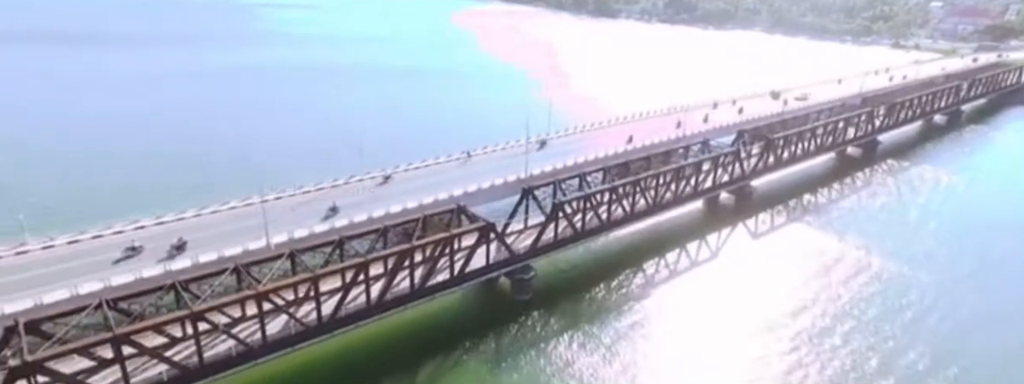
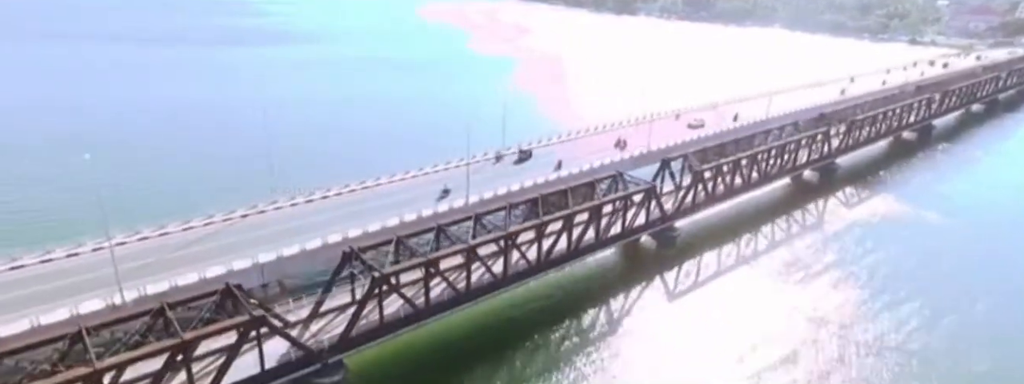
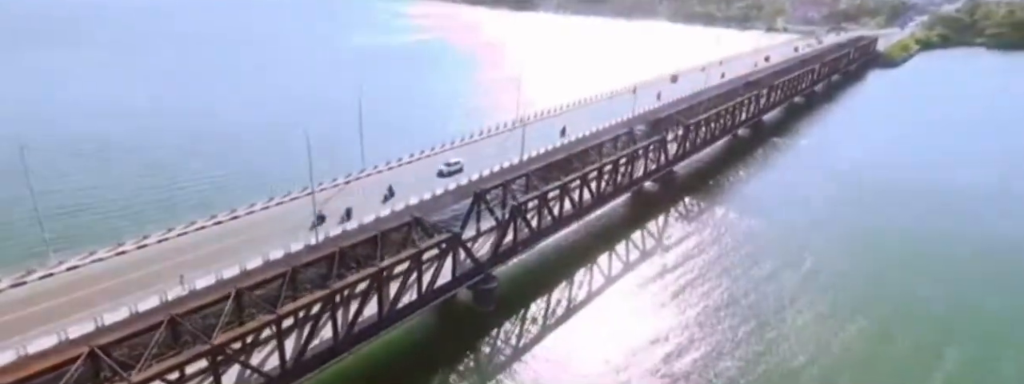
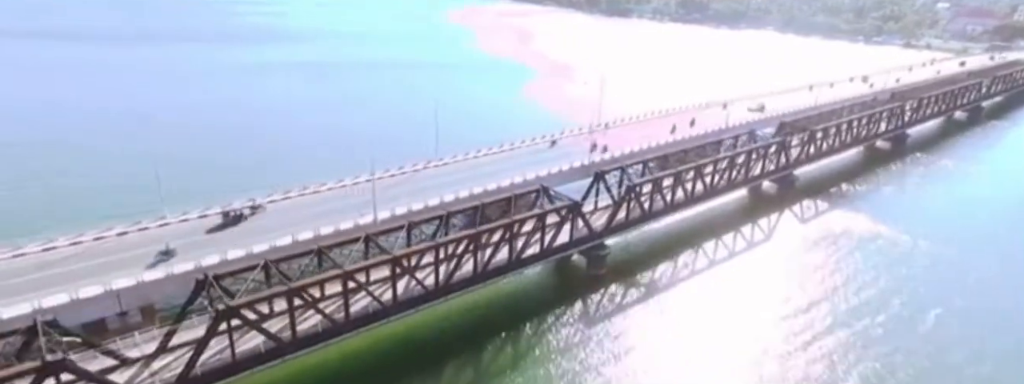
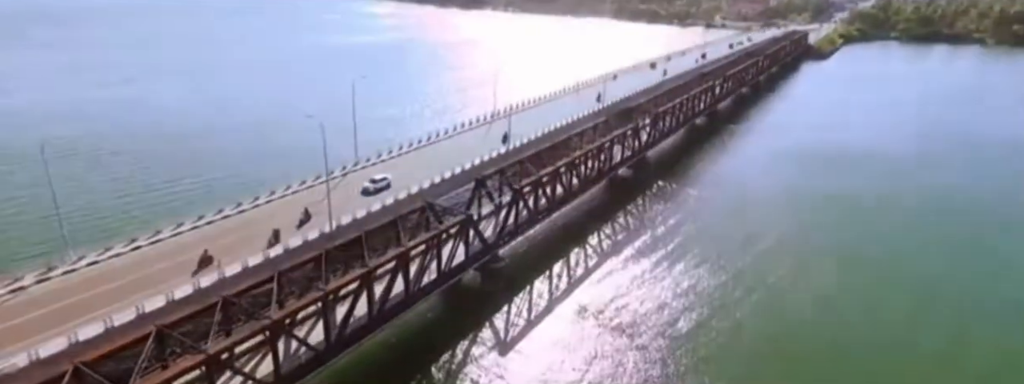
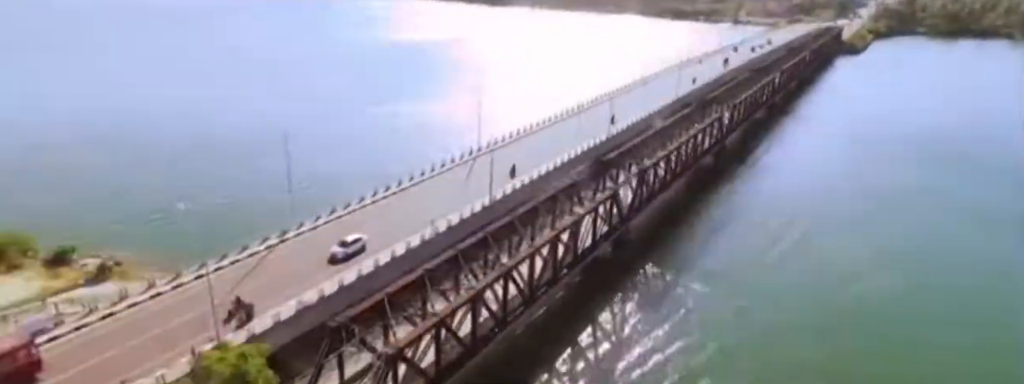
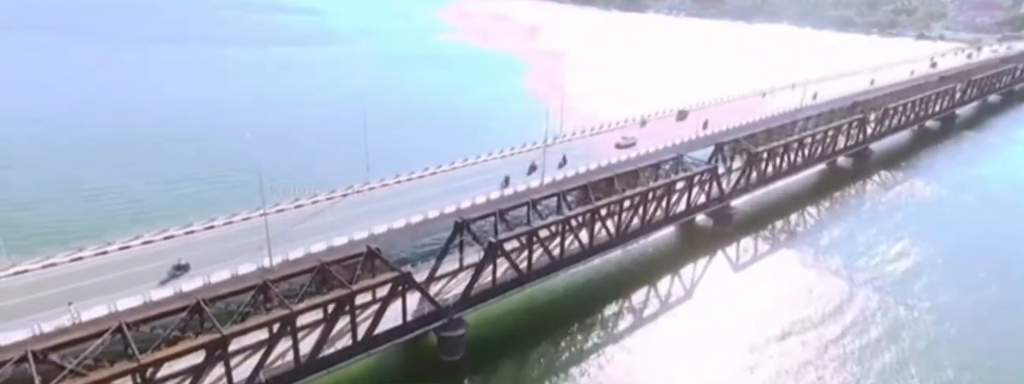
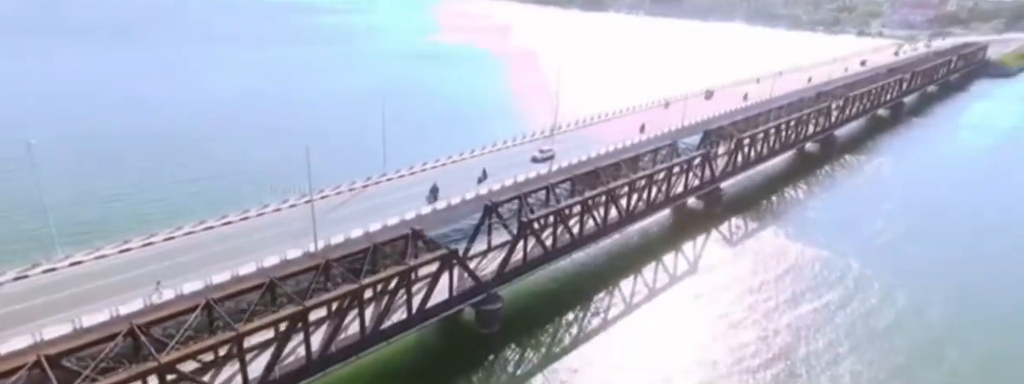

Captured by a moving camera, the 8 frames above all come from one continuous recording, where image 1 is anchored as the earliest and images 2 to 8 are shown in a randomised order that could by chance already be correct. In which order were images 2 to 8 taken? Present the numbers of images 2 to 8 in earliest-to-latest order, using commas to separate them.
4, 2, 7, 8, 3, 5, 6
